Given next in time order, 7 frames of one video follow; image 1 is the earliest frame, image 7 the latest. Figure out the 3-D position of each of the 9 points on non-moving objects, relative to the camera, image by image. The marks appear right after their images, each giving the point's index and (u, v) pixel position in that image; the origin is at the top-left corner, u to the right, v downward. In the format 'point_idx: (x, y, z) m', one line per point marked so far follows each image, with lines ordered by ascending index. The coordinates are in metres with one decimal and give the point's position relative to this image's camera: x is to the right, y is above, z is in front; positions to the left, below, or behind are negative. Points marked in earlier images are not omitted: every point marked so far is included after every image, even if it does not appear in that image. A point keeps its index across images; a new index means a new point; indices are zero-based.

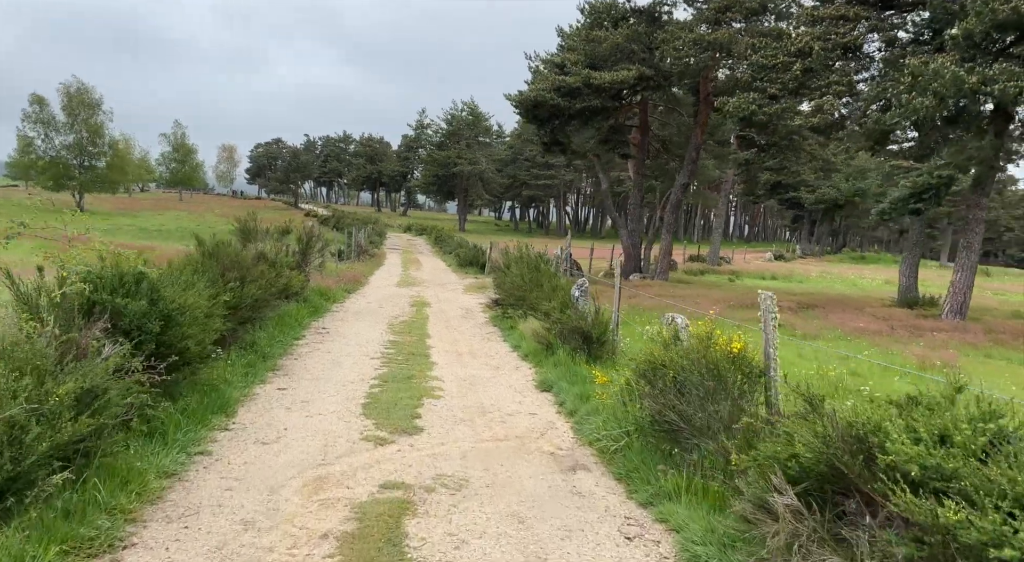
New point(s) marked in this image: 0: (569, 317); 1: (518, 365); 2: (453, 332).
0: (+0.8, -0.5, +12.0) m
1: (+0.1, -1.2, +12.4) m
2: (-1.1, -1.0, +16.7) m
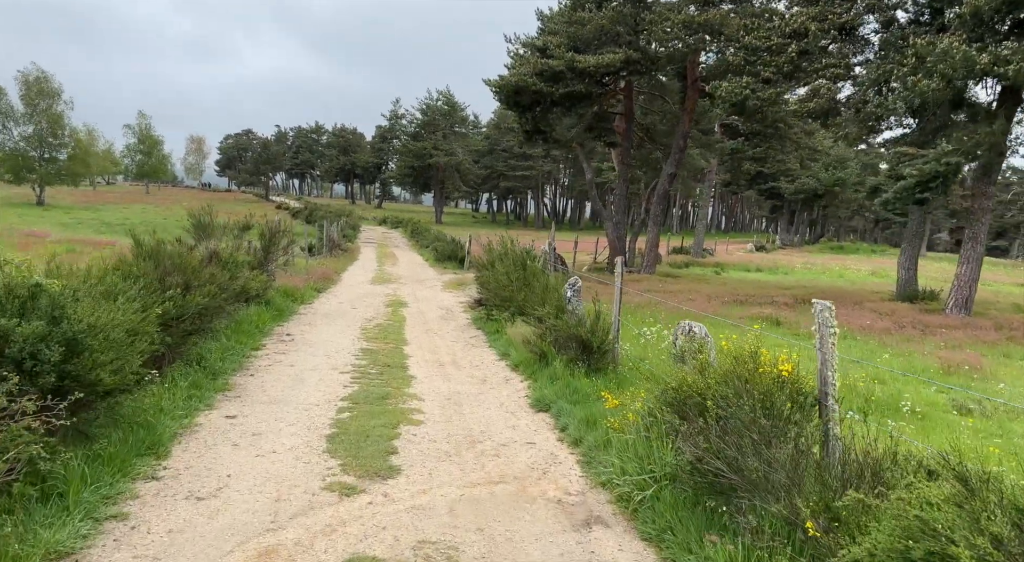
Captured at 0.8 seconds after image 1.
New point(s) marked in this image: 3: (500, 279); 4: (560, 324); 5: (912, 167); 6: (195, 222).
0: (+0.6, -0.5, +10.6) m
1: (-0.1, -1.2, +10.9) m
2: (-1.4, -1.0, +15.3) m
3: (-0.2, 0.0, +15.6) m
4: (+0.6, -0.5, +10.7) m
5: (+9.0, +2.6, +19.5) m
6: (-6.2, +1.2, +17.3) m
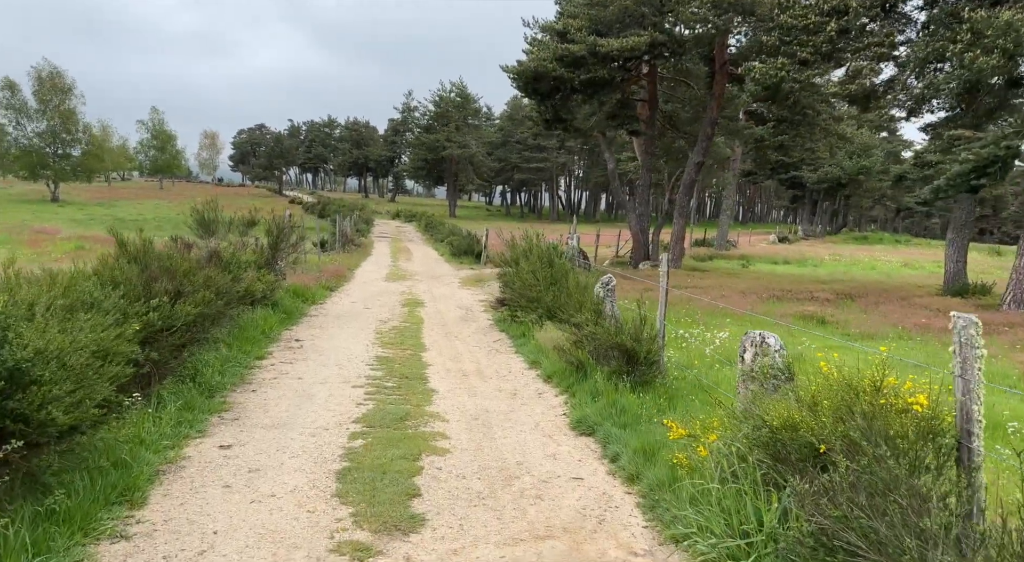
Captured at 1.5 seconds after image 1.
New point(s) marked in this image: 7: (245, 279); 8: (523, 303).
0: (+1.0, -0.5, +9.3) m
1: (+0.3, -1.3, +9.7) m
2: (-0.9, -1.0, +14.1) m
3: (+0.2, +0.1, +14.4) m
4: (+1.0, -0.5, +9.4) m
5: (+9.4, +2.7, +18.2) m
6: (-5.8, +1.2, +16.1) m
7: (-4.1, +0.1, +13.5) m
8: (+0.2, -0.4, +14.4) m
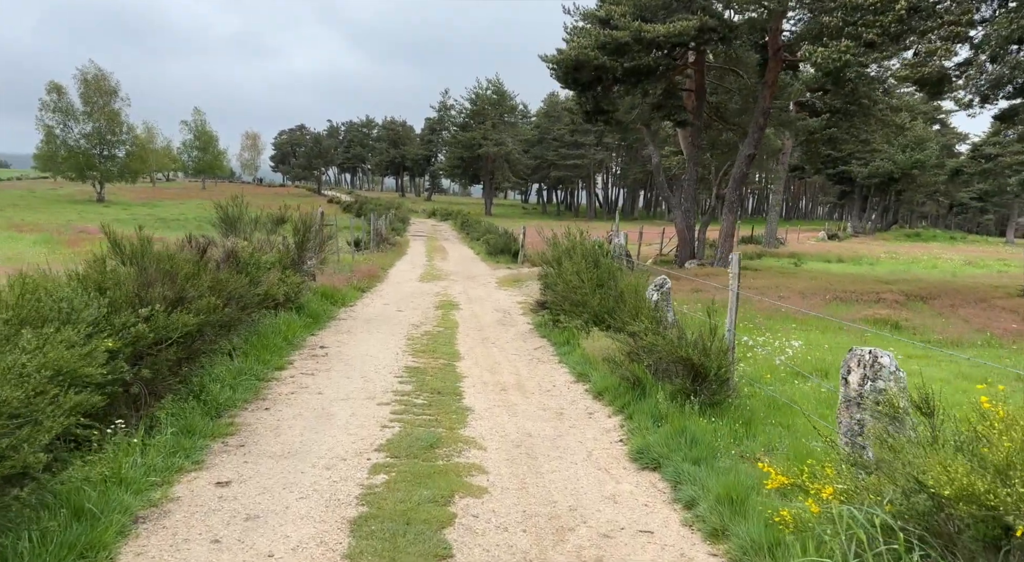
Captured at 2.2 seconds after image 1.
0: (+1.4, -0.6, +8.1) m
1: (+0.8, -1.3, +8.5) m
2: (-0.3, -1.0, +12.9) m
3: (+0.9, 0.0, +13.1) m
4: (+1.4, -0.6, +8.1) m
5: (+10.2, +2.7, +16.5) m
6: (-5.0, +1.2, +15.1) m
7: (-3.5, 0.0, +12.5) m
8: (+0.8, -0.4, +13.2) m
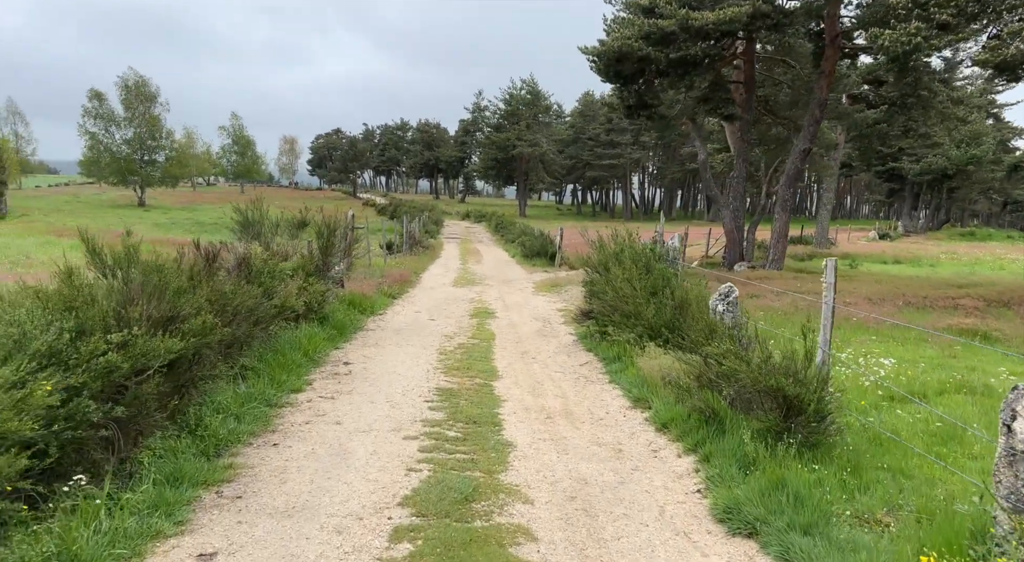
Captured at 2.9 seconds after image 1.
0: (+1.8, -0.7, +6.7) m
1: (+1.2, -1.4, +7.1) m
2: (+0.3, -1.1, +11.5) m
3: (+1.5, -0.1, +11.8) m
4: (+1.8, -0.7, +6.8) m
5: (+10.9, +2.6, +14.8) m
6: (-4.4, +1.1, +14.0) m
7: (-3.0, -0.1, +11.3) m
8: (+1.4, -0.5, +11.8) m
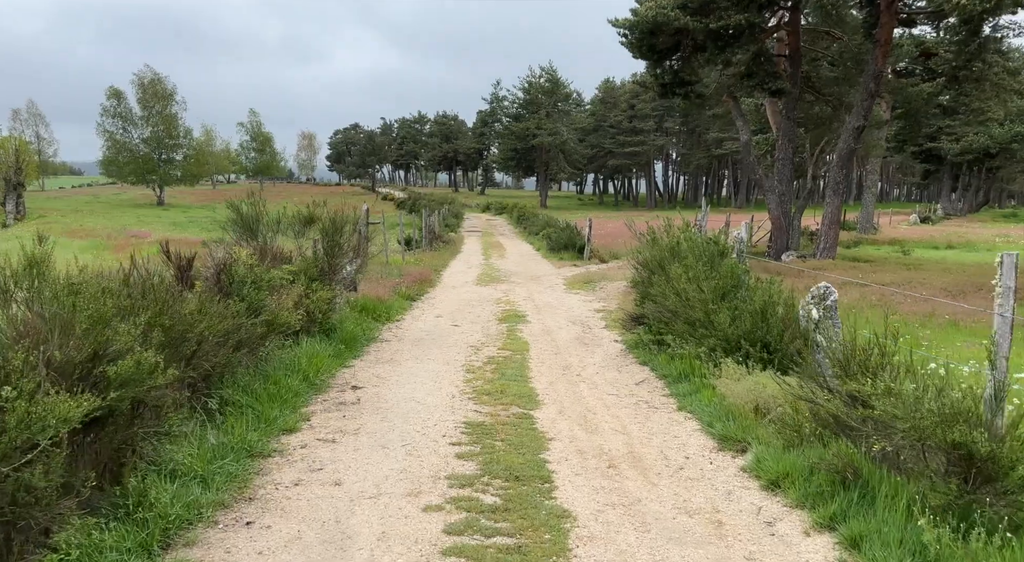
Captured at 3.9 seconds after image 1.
0: (+2.2, -0.7, +4.7) m
1: (+1.5, -1.4, +5.1) m
2: (+0.7, -1.1, +9.6) m
3: (+1.9, -0.1, +9.7) m
4: (+2.1, -0.7, +4.8) m
5: (+11.4, +2.8, +12.5) m
6: (-3.9, +1.0, +12.1) m
7: (-2.5, -0.2, +9.4) m
8: (+1.9, -0.5, +9.8) m
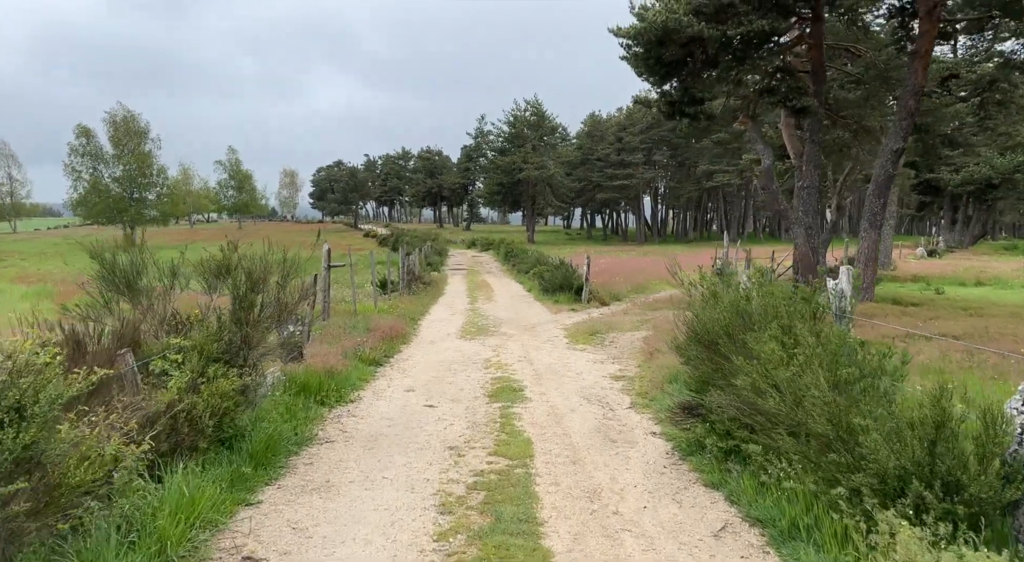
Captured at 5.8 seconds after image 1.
0: (+2.2, -1.1, +1.0) m
1: (+1.6, -1.9, +1.4) m
2: (+0.7, -1.7, +5.8) m
3: (+1.9, -0.7, +6.1) m
4: (+2.2, -1.1, +1.1) m
5: (+11.3, +2.2, +9.1) m
6: (-4.0, +0.2, +8.4) m
7: (-2.5, -0.8, +5.6) m
8: (+1.9, -1.1, +6.1) m
